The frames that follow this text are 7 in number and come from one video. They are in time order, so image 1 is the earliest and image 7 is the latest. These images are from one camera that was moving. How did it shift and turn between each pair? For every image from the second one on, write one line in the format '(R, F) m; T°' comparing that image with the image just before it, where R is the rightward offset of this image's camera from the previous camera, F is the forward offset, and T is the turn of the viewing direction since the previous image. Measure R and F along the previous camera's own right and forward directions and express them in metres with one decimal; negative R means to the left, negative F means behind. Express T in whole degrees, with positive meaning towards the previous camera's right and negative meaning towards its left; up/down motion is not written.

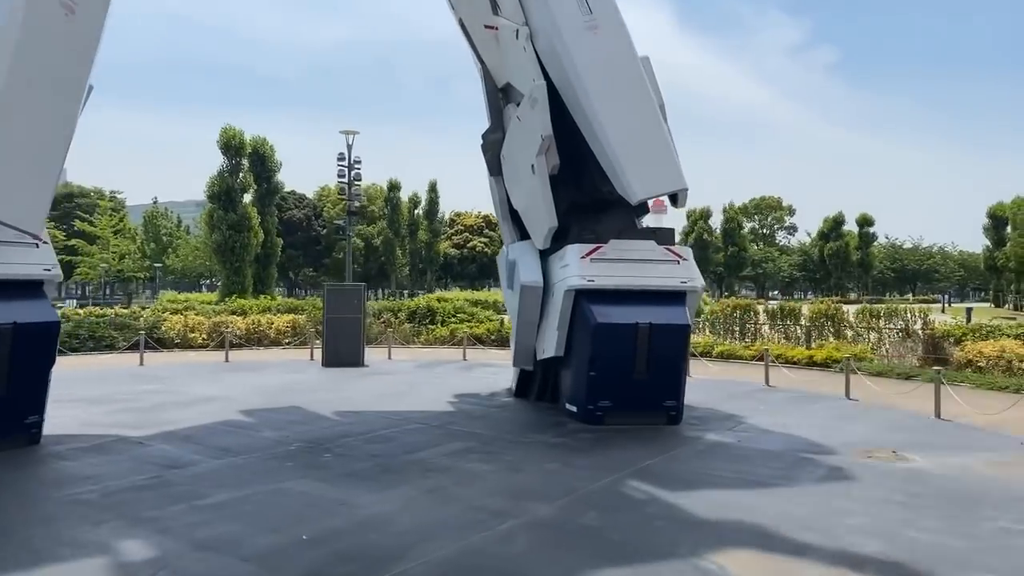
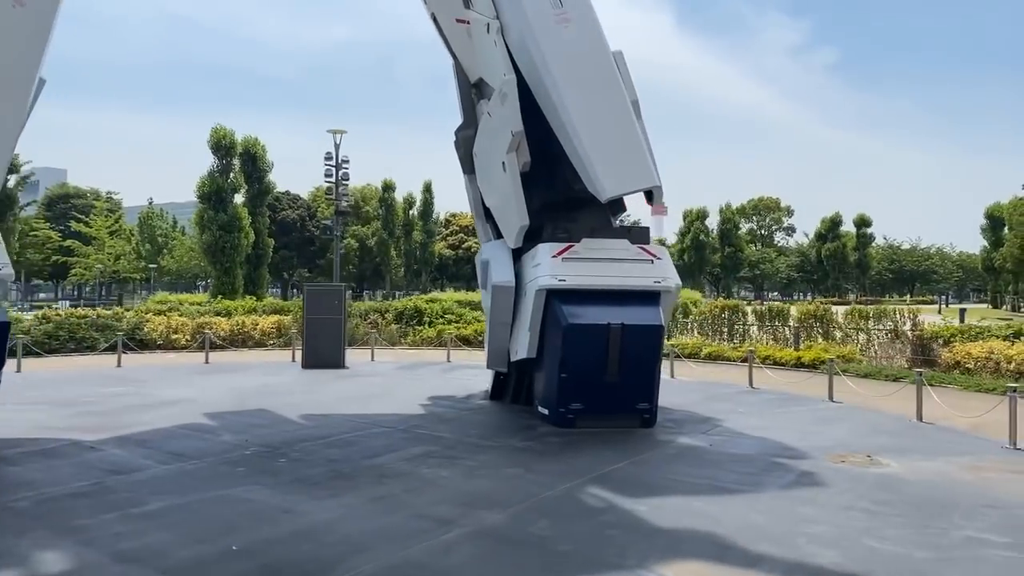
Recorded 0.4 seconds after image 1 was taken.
(+0.4, +0.3) m; 0°
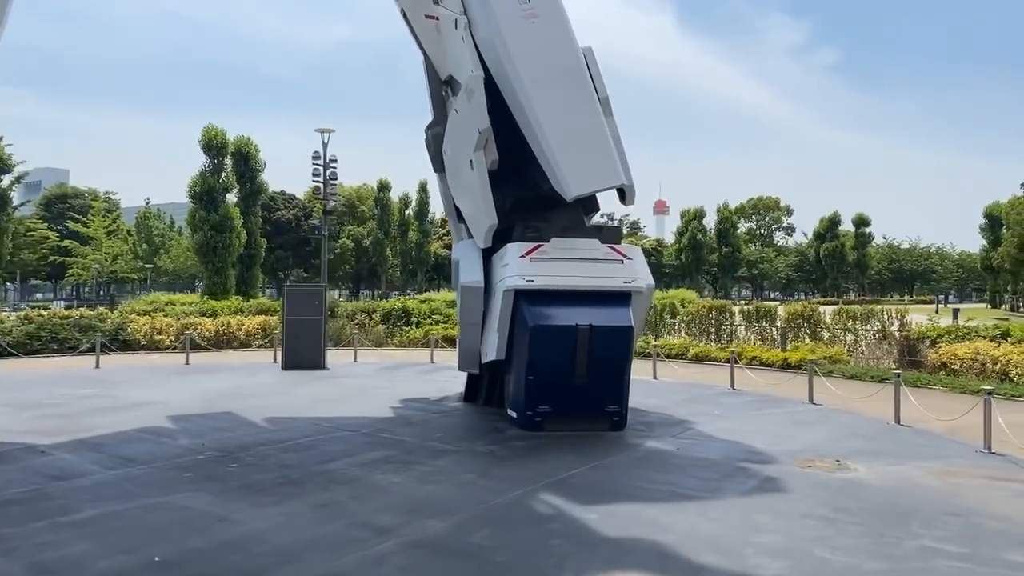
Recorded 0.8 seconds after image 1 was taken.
(+0.5, +0.2) m; 0°
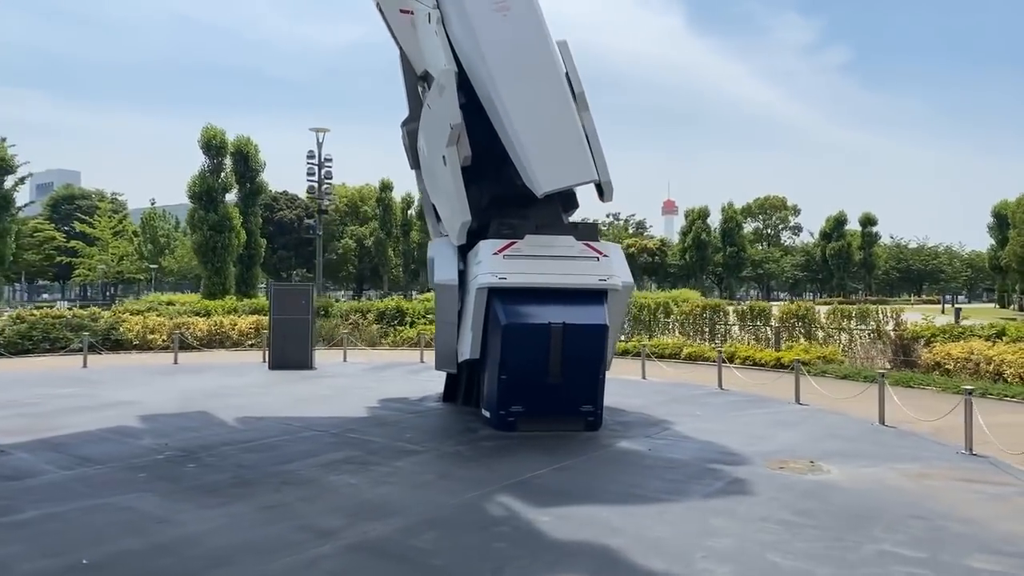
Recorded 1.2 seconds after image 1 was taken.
(+0.5, +0.2) m; -1°
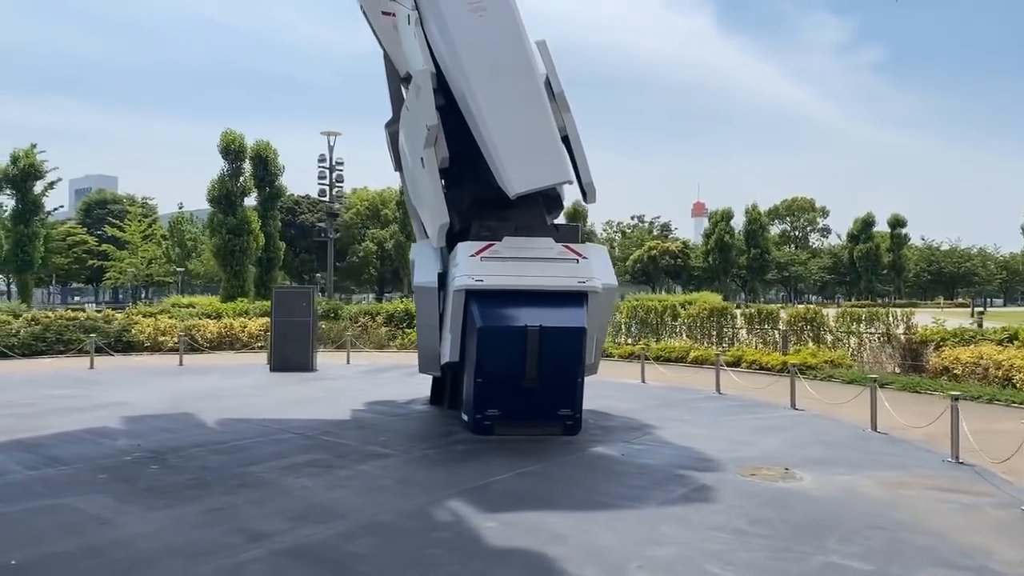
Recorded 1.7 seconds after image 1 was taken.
(+0.7, +0.1) m; -2°
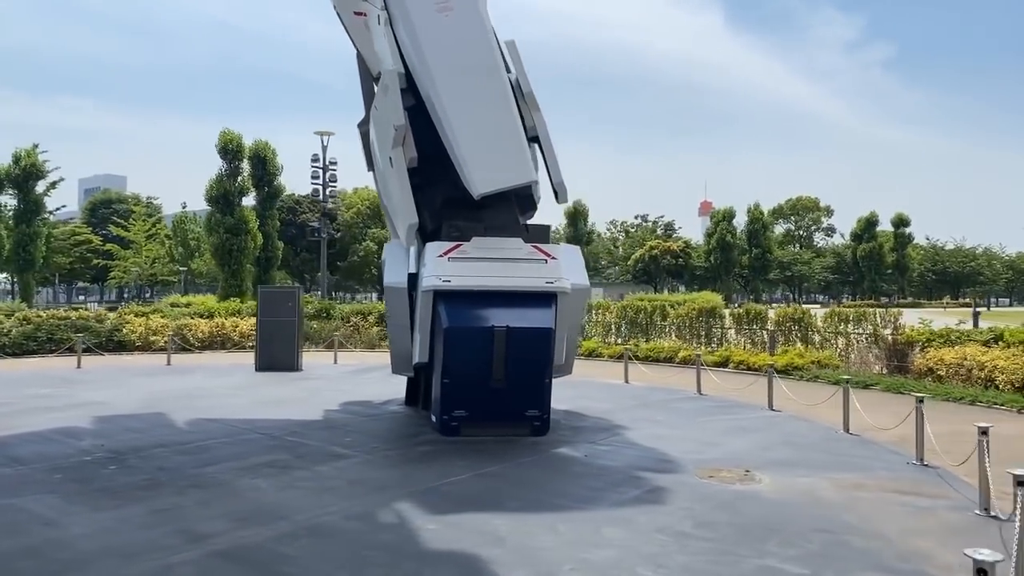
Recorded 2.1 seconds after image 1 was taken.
(+0.5, 0.0) m; -1°
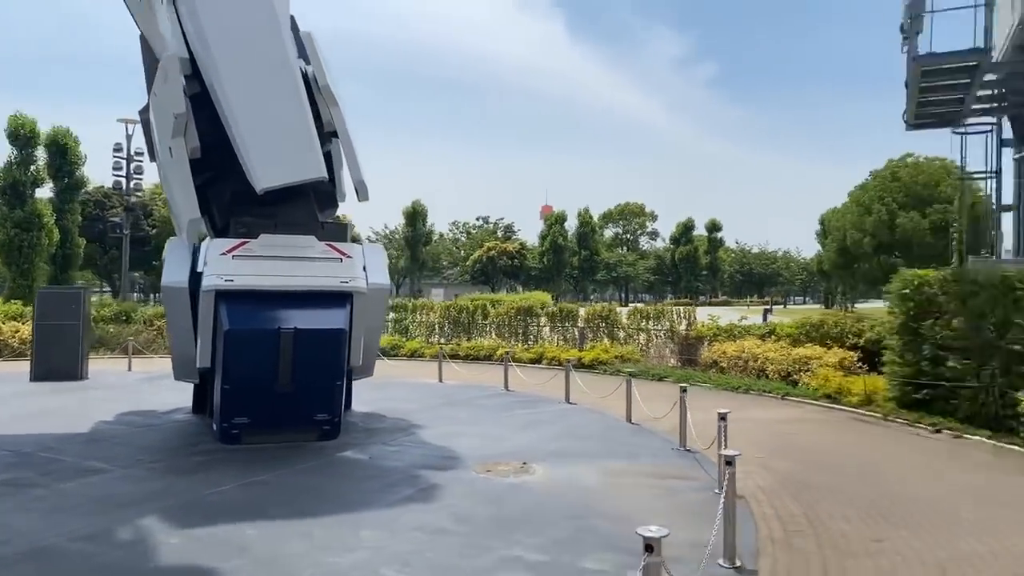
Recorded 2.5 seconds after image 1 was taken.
(+0.7, 0.0) m; +12°
